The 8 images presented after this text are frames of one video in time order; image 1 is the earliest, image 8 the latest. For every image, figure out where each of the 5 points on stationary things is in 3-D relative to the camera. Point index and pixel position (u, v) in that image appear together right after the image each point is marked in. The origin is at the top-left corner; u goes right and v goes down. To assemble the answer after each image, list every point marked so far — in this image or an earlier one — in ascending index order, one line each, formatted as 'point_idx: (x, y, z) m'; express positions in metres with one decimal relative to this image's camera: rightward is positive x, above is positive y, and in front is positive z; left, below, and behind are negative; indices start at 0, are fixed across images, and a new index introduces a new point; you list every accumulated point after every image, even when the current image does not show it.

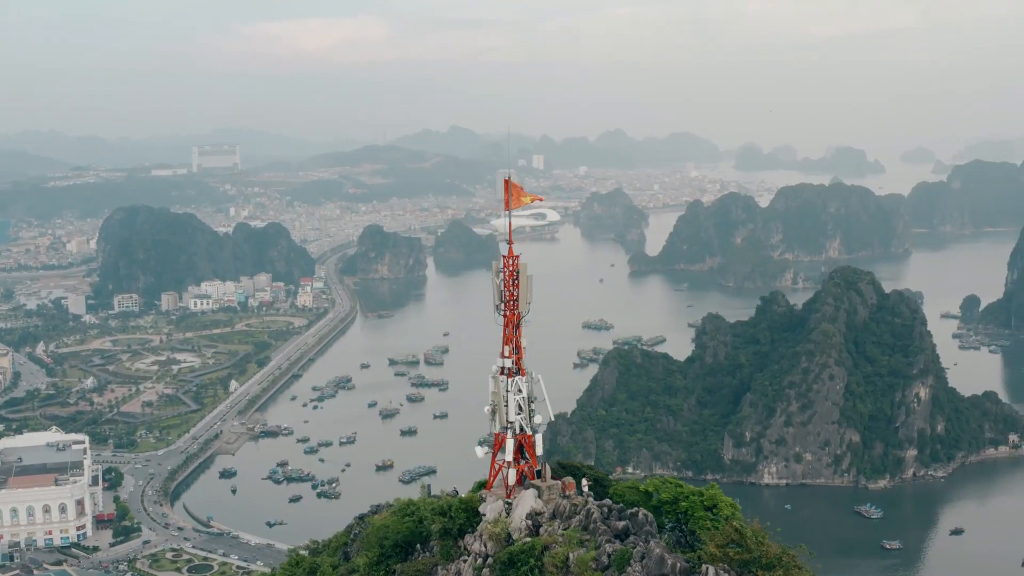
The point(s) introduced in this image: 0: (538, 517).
0: (+0.2, -1.8, +15.1) m
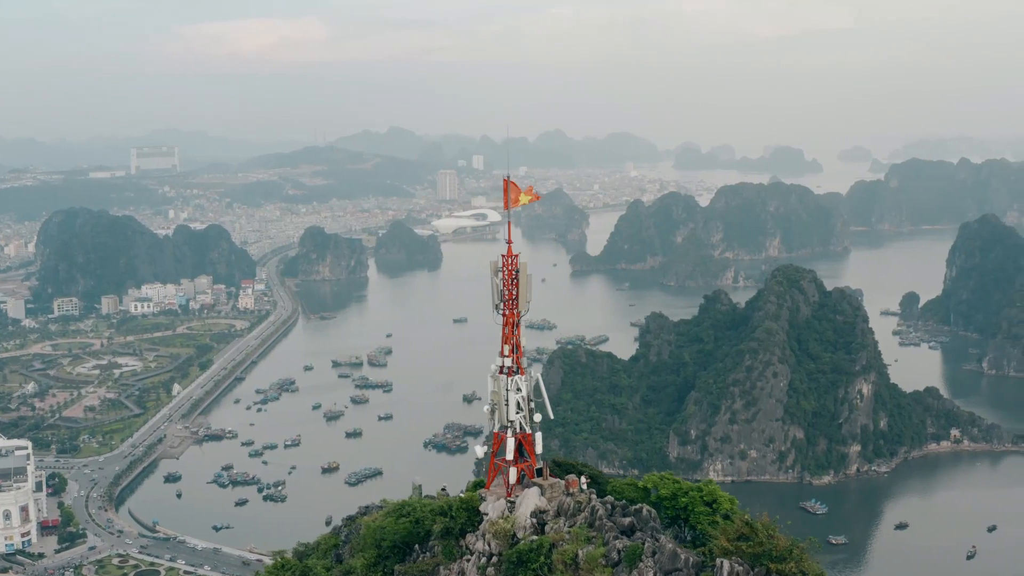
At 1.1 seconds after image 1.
0: (+0.2, -1.7, +15.1) m
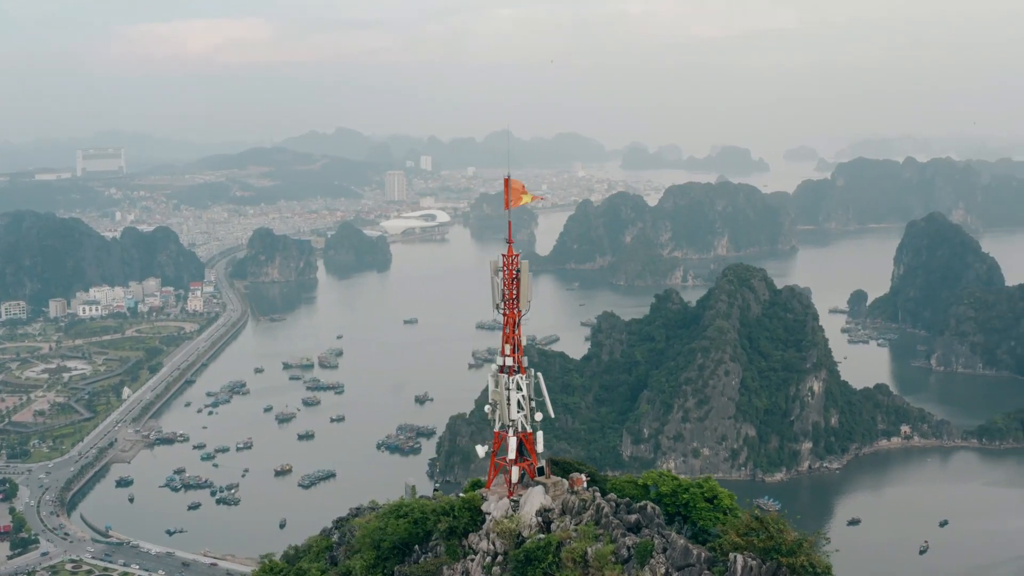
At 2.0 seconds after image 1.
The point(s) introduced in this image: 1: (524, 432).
0: (+0.3, -1.7, +15.1) m
1: (+0.1, -1.2, +15.7) m
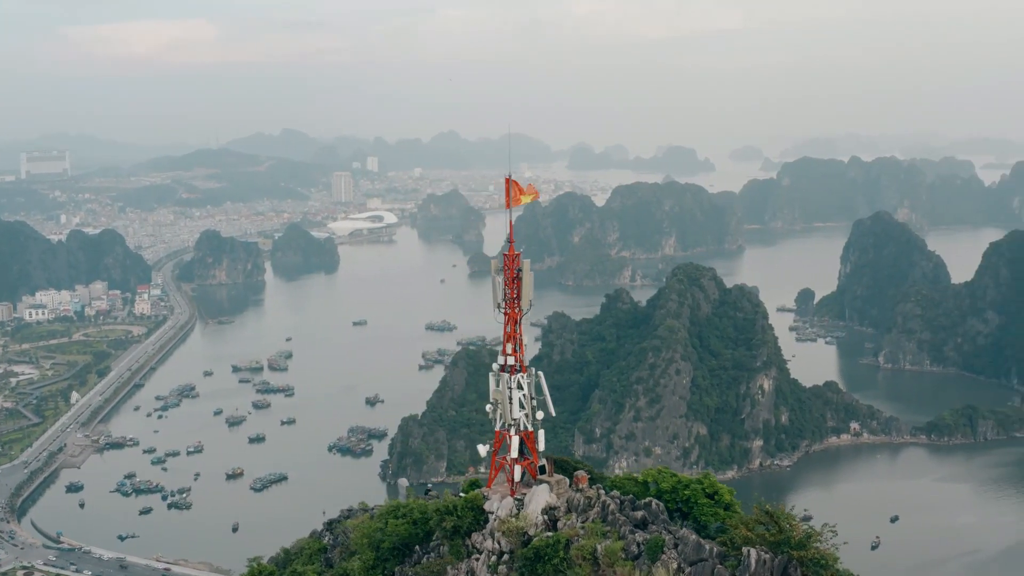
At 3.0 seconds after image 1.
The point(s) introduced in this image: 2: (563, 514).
0: (+0.3, -1.7, +15.1) m
1: (+0.1, -1.1, +15.7) m
2: (+0.4, -1.7, +15.1) m
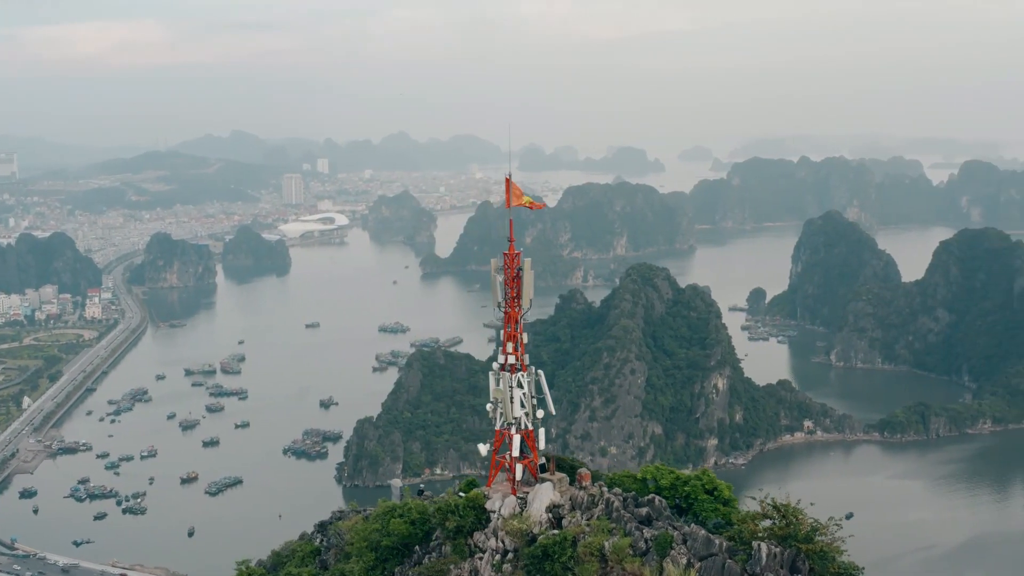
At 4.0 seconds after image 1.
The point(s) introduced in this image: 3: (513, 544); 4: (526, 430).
0: (+0.4, -1.7, +15.1) m
1: (+0.1, -1.1, +15.7) m
2: (+0.4, -1.7, +15.1) m
3: (0.0, -1.9, +14.9) m
4: (+0.1, -1.1, +15.6) m
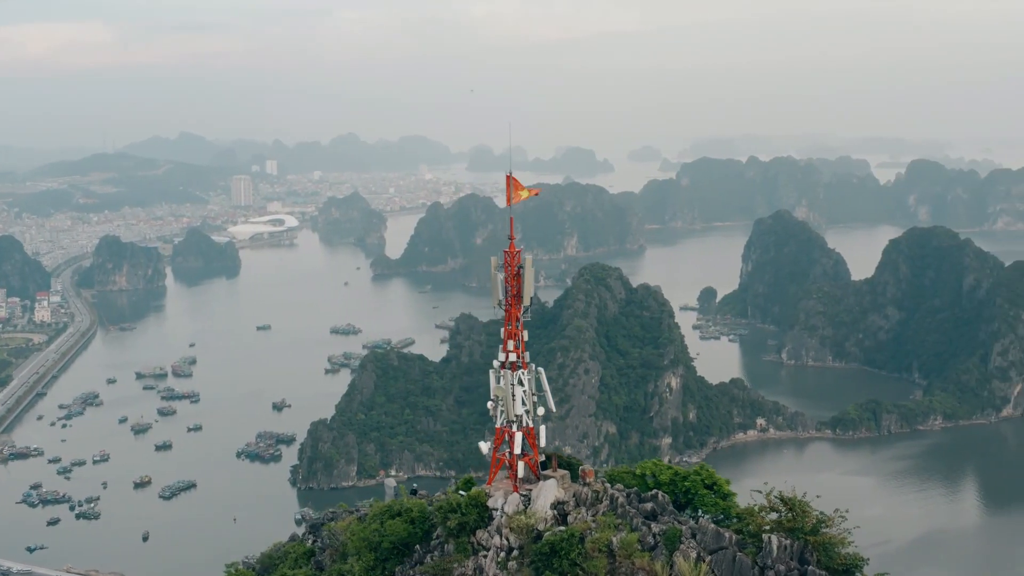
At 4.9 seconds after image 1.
0: (+0.4, -1.7, +15.1) m
1: (+0.1, -1.1, +15.7) m
2: (+0.4, -1.7, +15.1) m
3: (+0.1, -1.9, +14.9) m
4: (+0.1, -1.1, +15.6) m
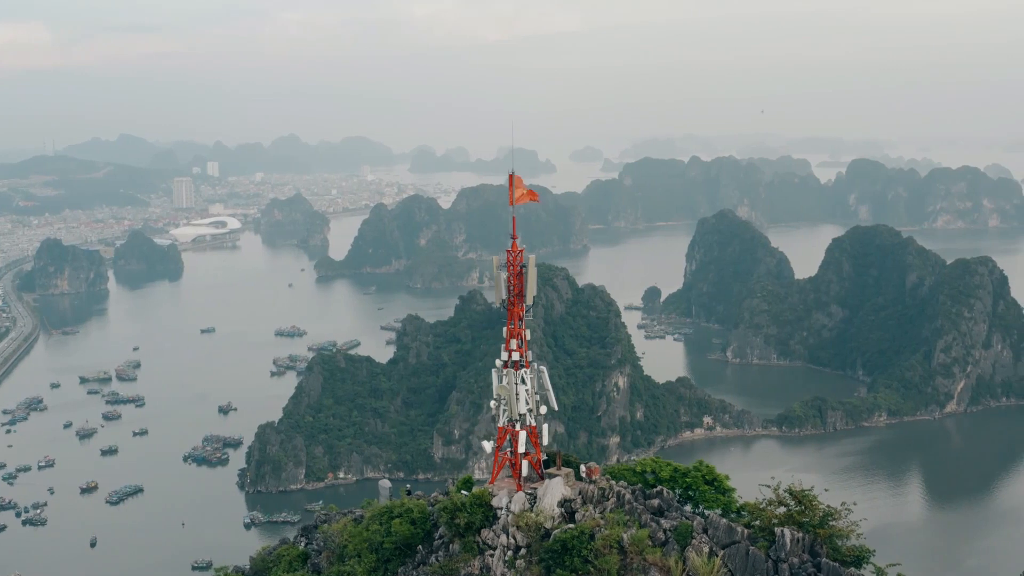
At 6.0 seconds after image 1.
0: (+0.4, -1.7, +15.2) m
1: (+0.1, -1.1, +15.7) m
2: (+0.5, -1.7, +15.2) m
3: (+0.1, -1.9, +14.9) m
4: (+0.1, -1.1, +15.6) m
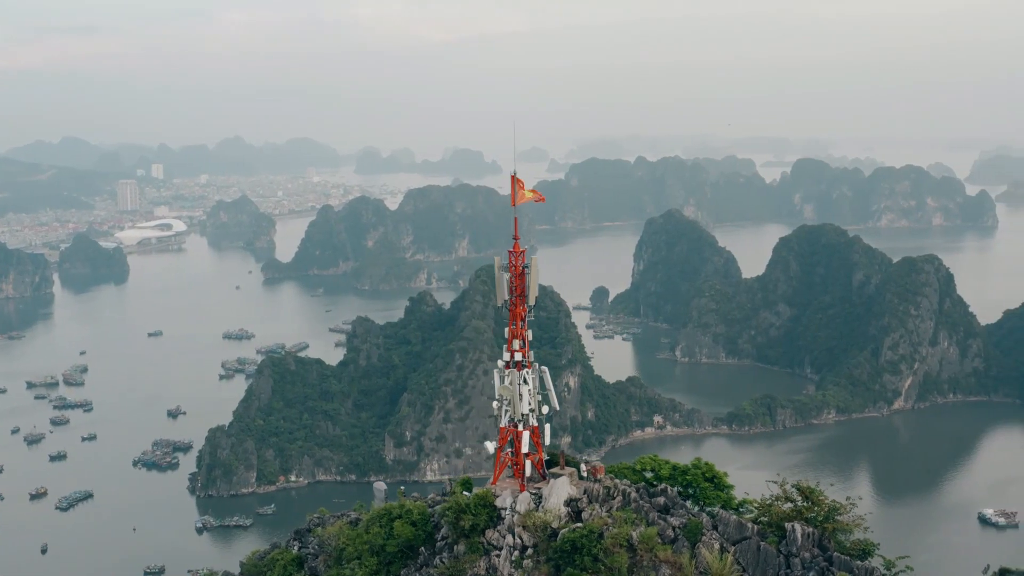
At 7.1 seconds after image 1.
0: (+0.5, -1.7, +15.2) m
1: (+0.2, -1.1, +15.7) m
2: (+0.5, -1.7, +15.2) m
3: (+0.2, -1.9, +14.9) m
4: (+0.2, -1.1, +15.7) m
